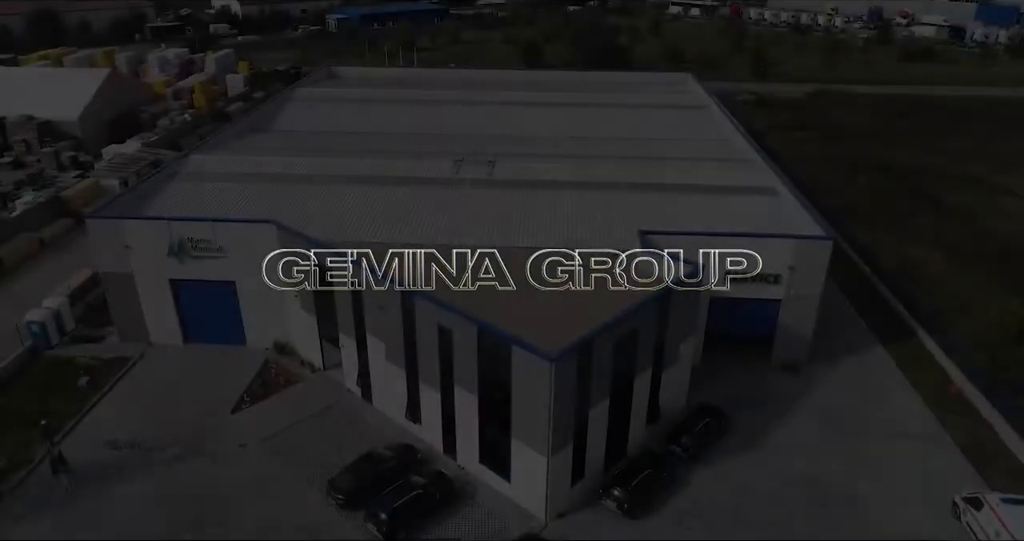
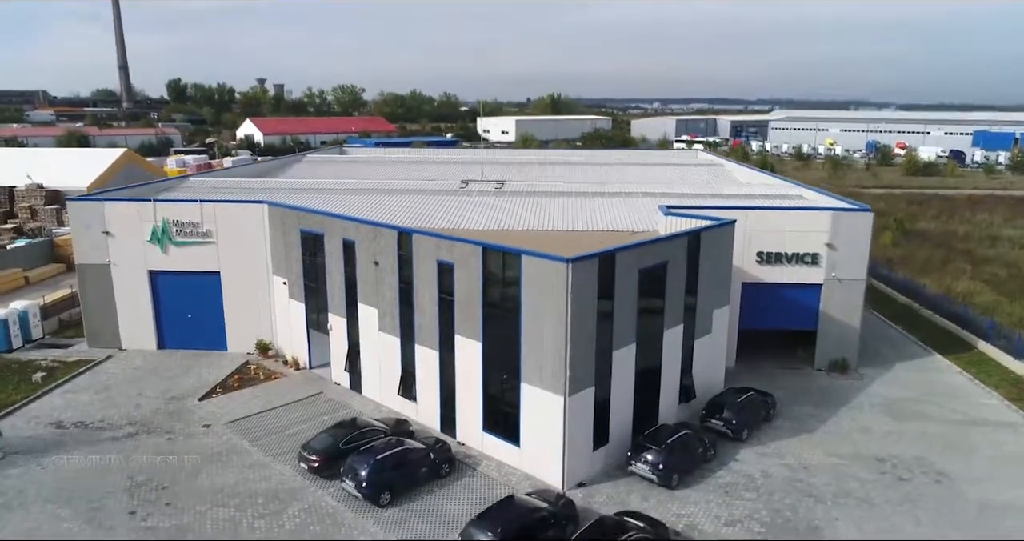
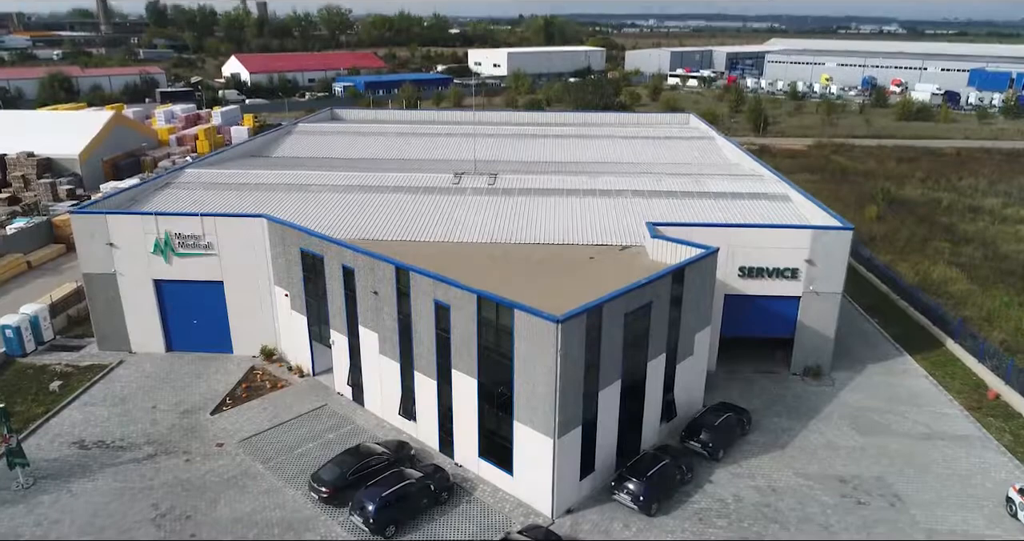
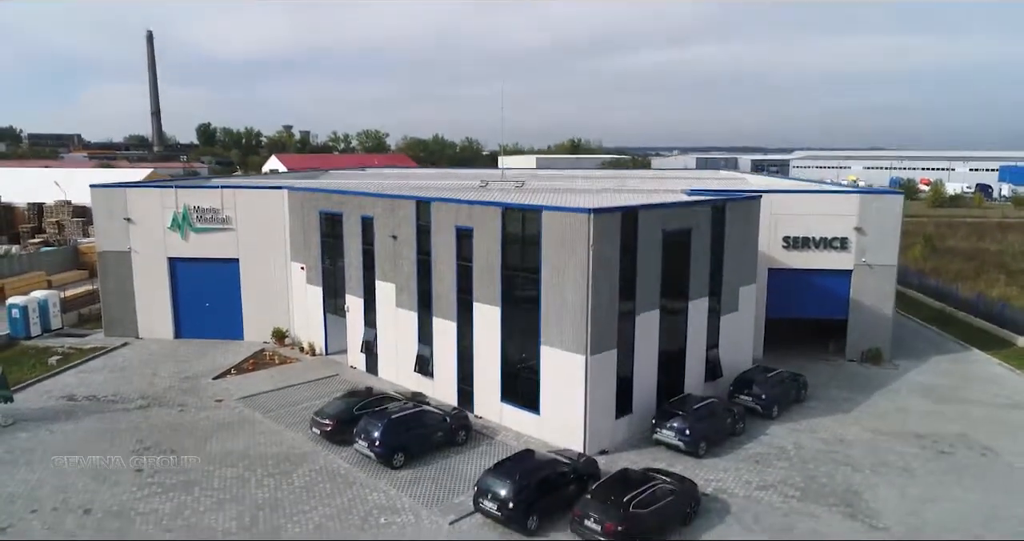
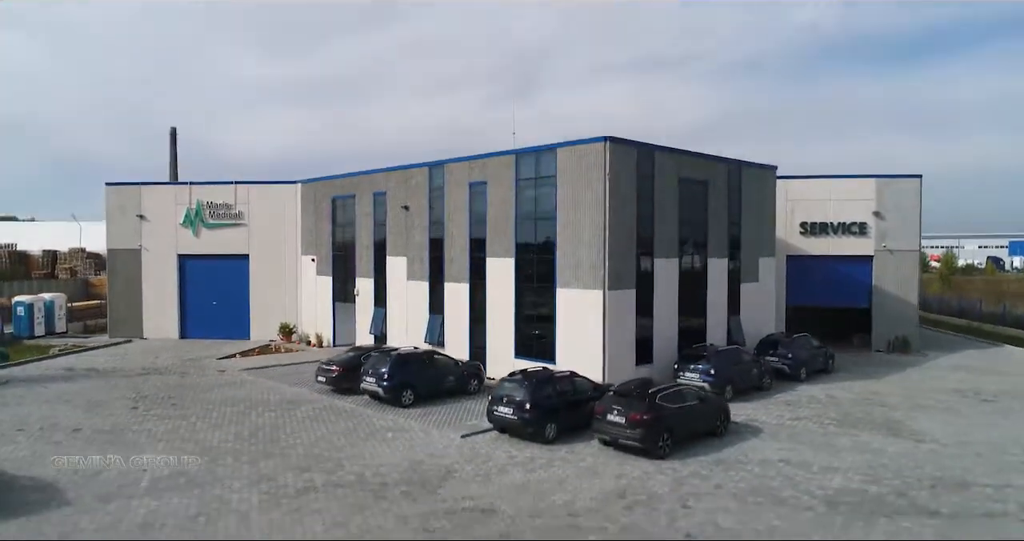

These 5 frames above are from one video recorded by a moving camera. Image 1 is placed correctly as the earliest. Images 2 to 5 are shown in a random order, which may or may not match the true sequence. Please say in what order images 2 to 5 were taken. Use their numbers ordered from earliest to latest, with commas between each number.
3, 2, 4, 5
